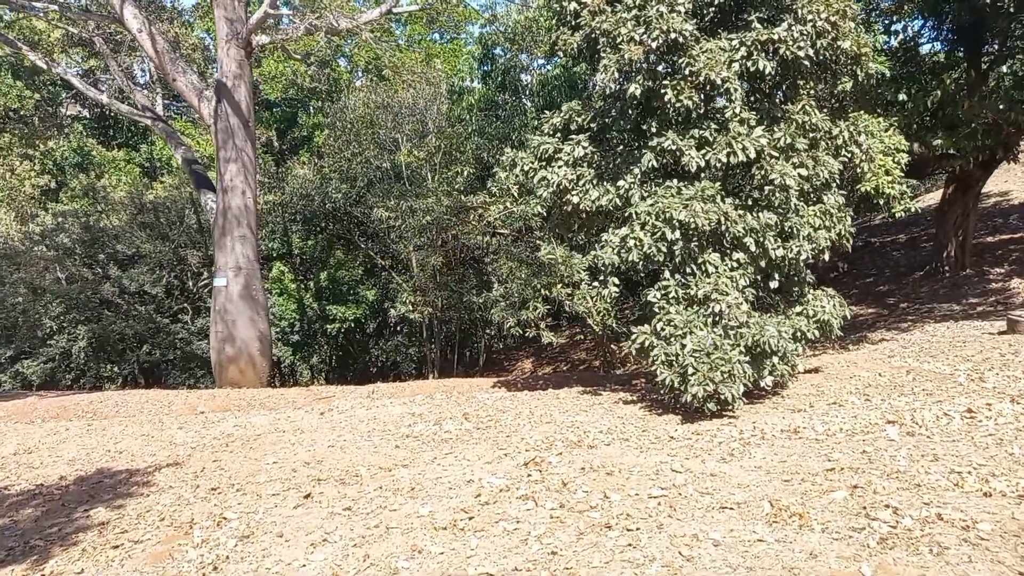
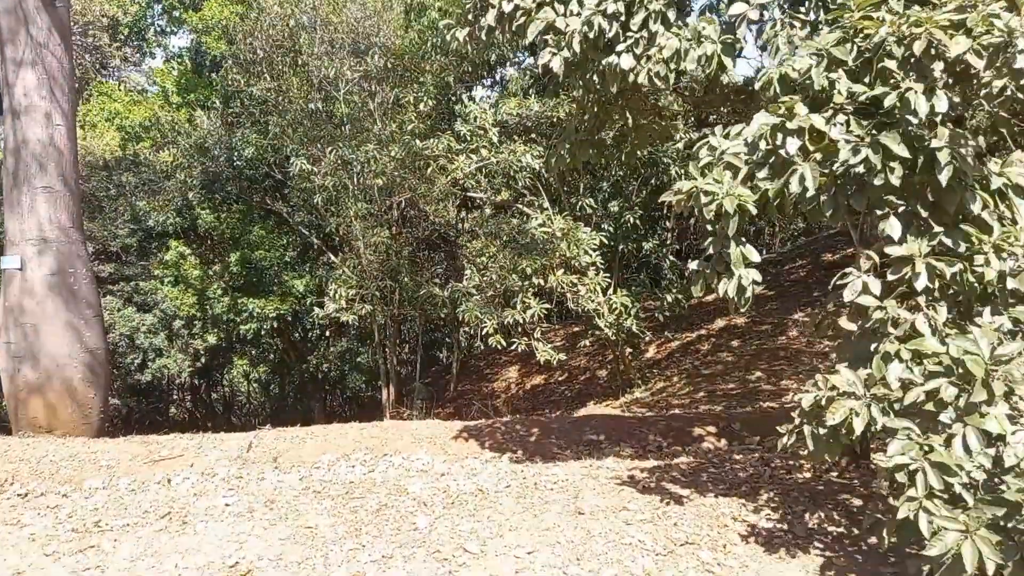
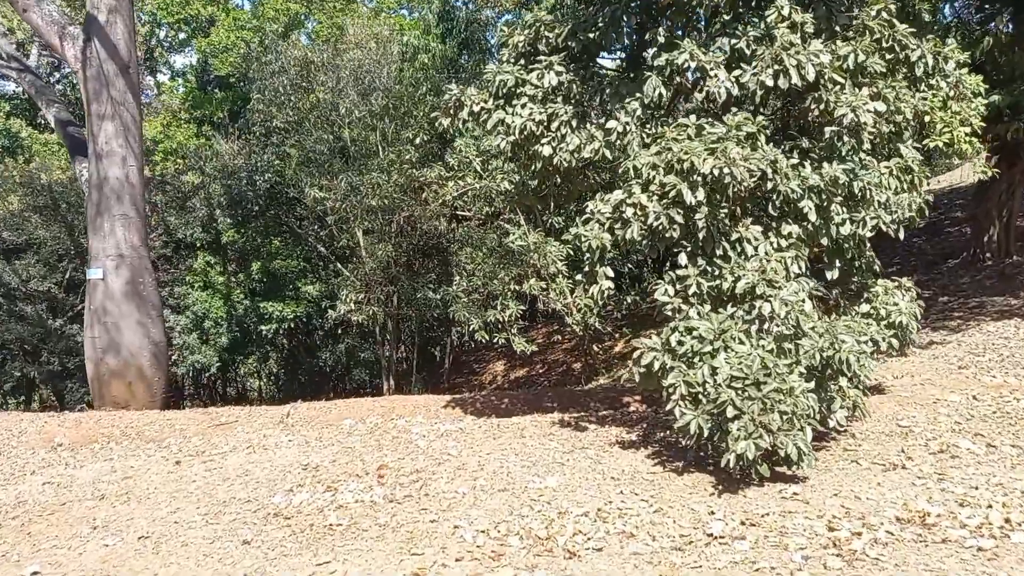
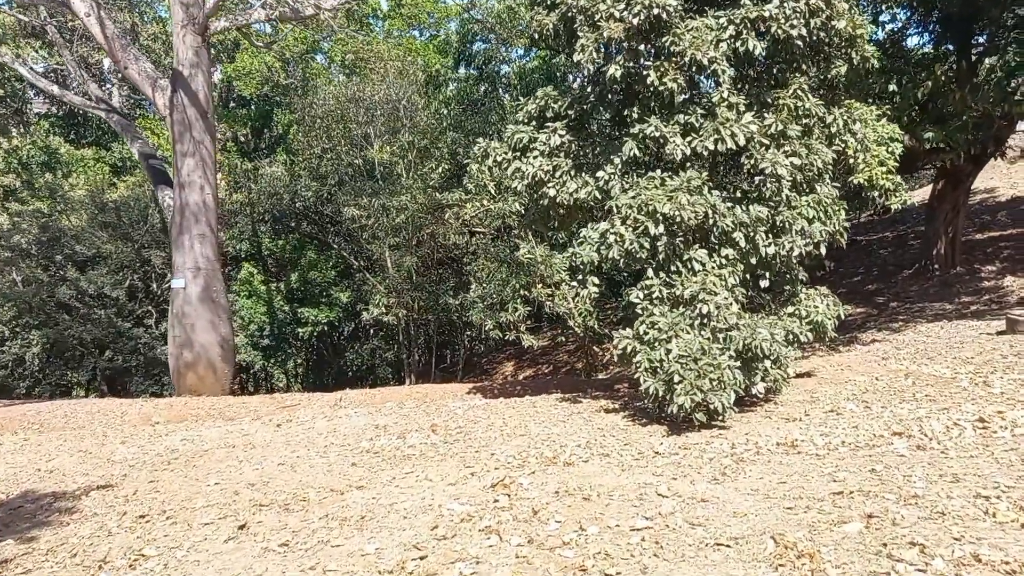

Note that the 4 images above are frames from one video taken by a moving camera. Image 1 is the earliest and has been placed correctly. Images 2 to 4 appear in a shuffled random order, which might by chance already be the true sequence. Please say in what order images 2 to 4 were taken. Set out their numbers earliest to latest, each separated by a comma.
4, 3, 2
